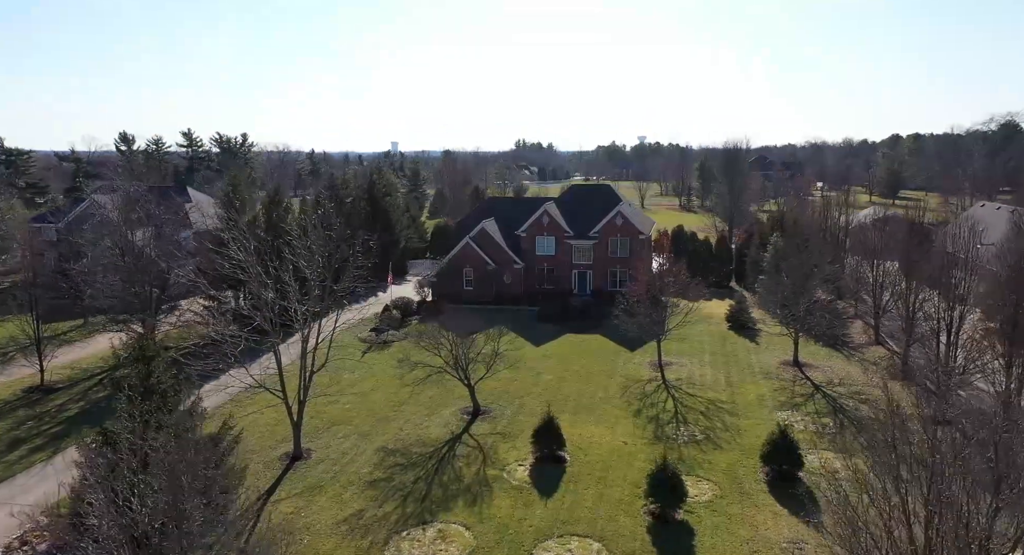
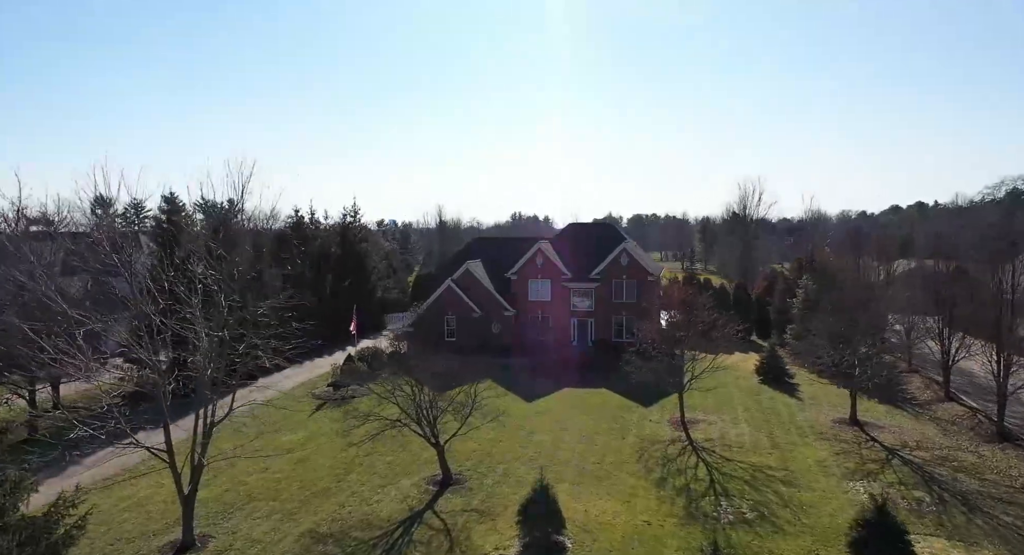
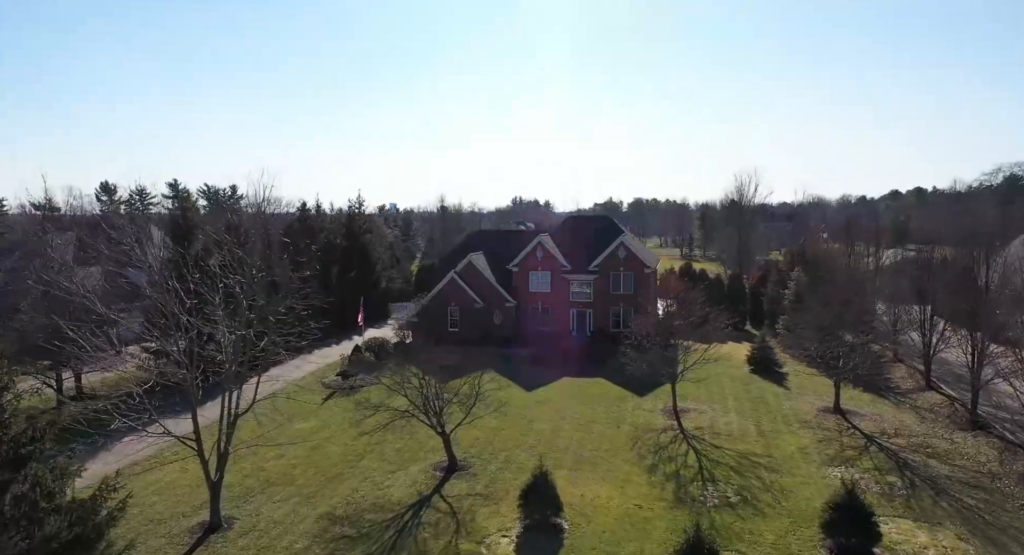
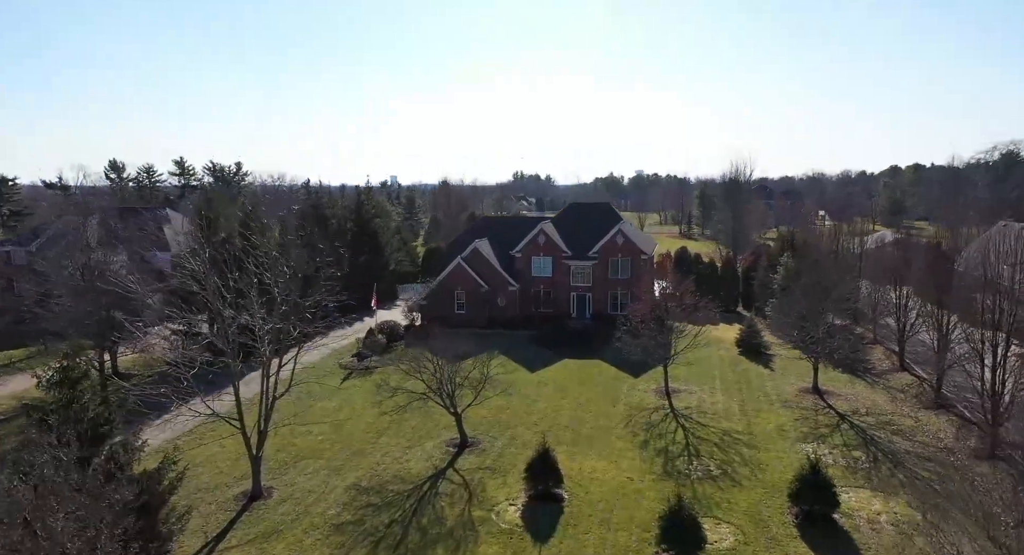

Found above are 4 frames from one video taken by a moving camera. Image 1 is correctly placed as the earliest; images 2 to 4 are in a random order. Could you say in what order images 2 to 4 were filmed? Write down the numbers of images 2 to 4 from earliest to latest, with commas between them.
4, 3, 2
